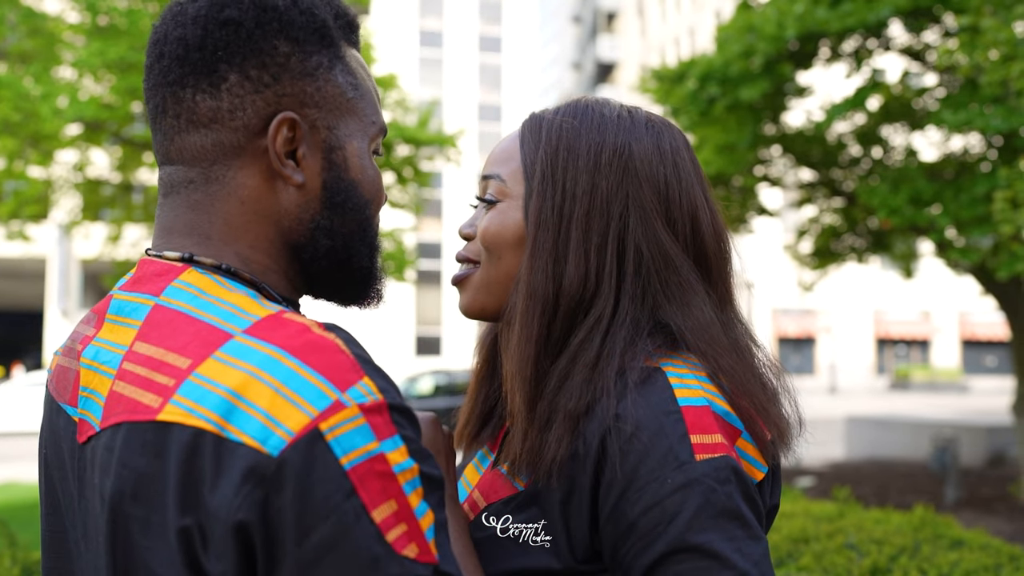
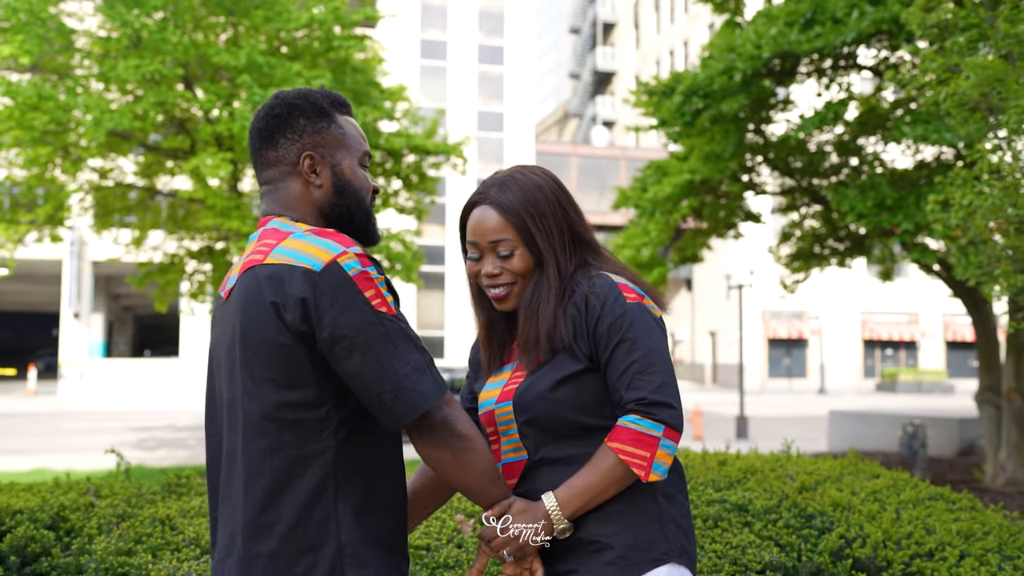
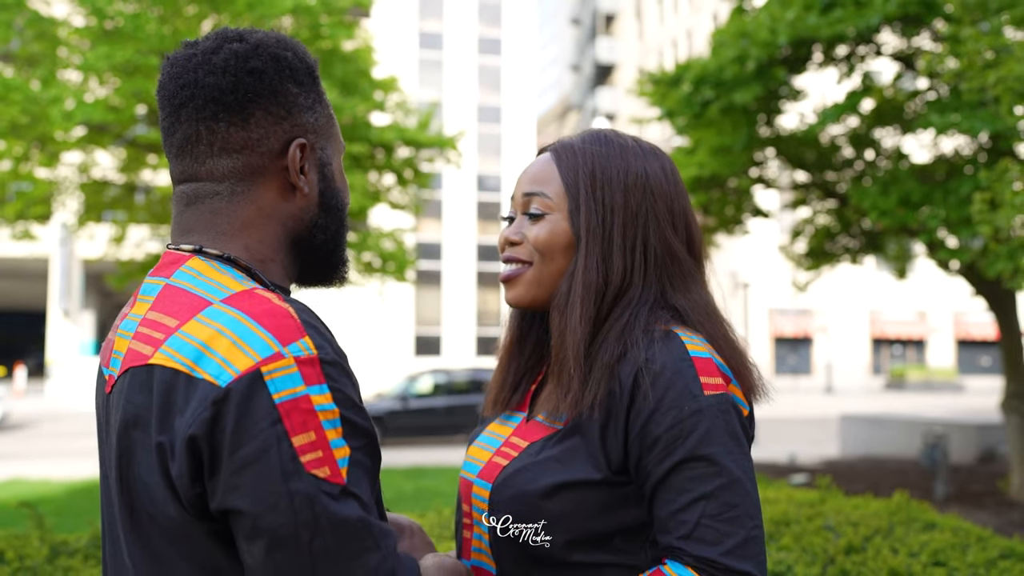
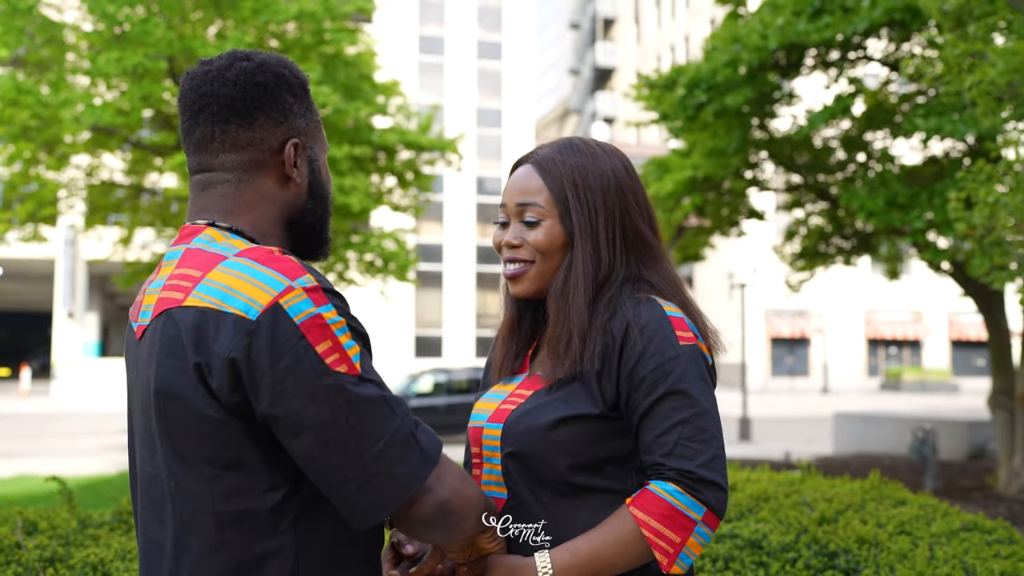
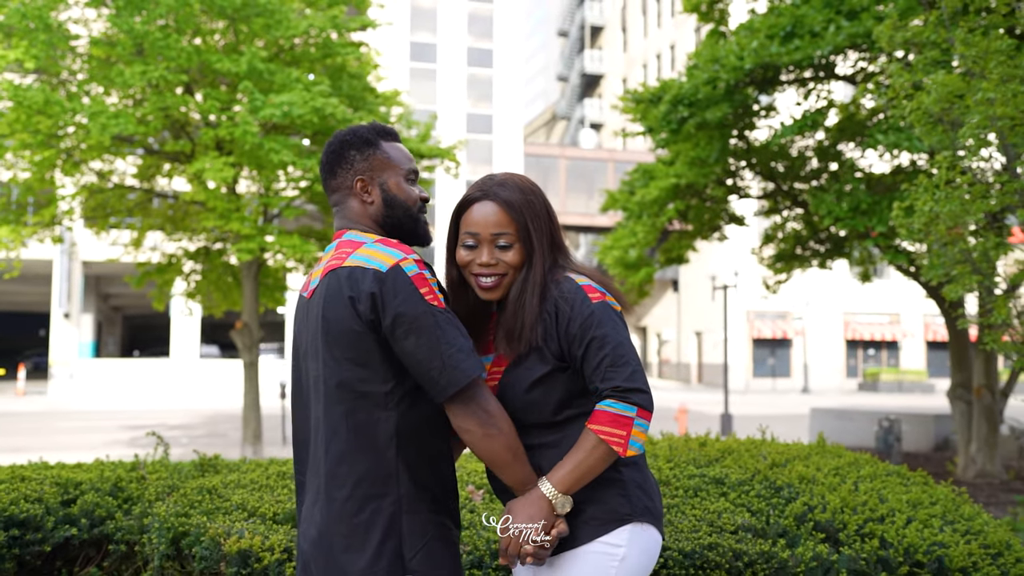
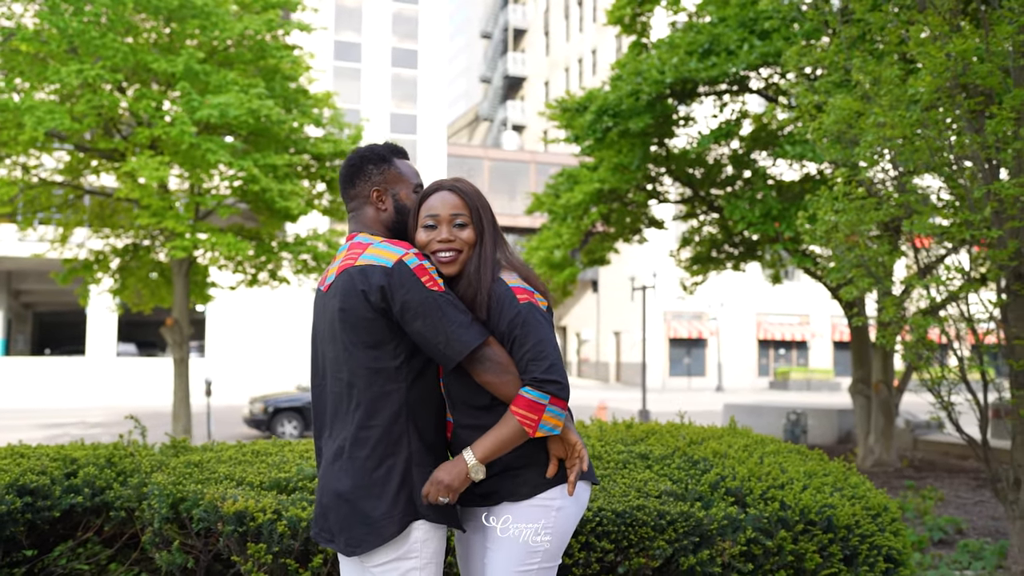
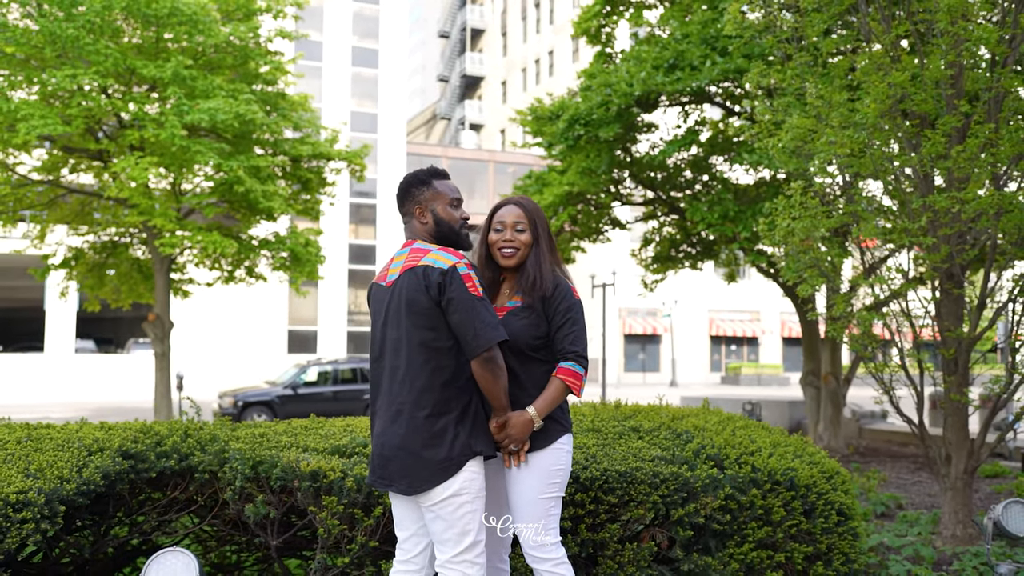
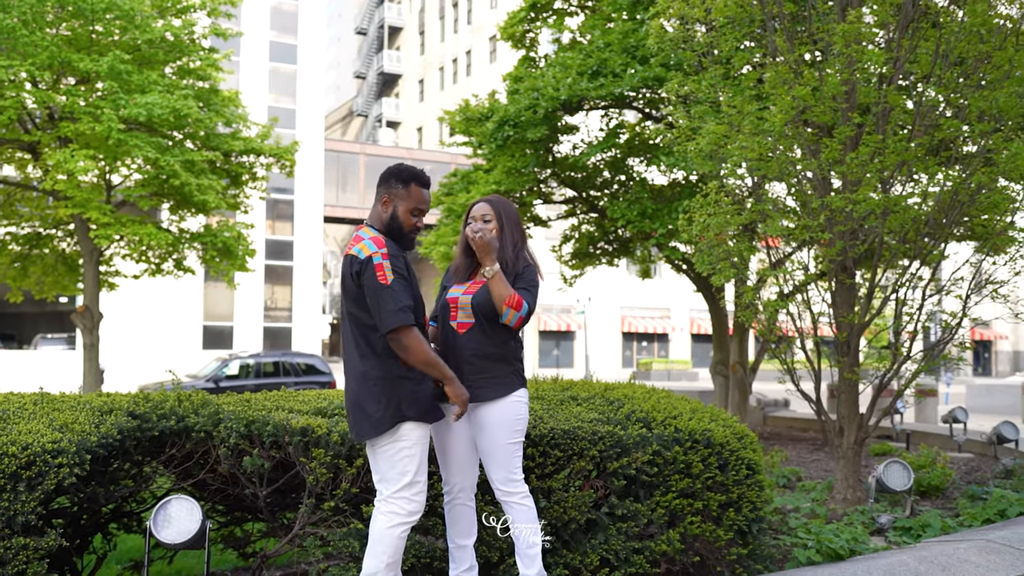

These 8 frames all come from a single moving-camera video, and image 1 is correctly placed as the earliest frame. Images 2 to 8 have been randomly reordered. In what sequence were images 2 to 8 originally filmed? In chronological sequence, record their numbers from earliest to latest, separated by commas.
3, 4, 2, 5, 6, 7, 8
